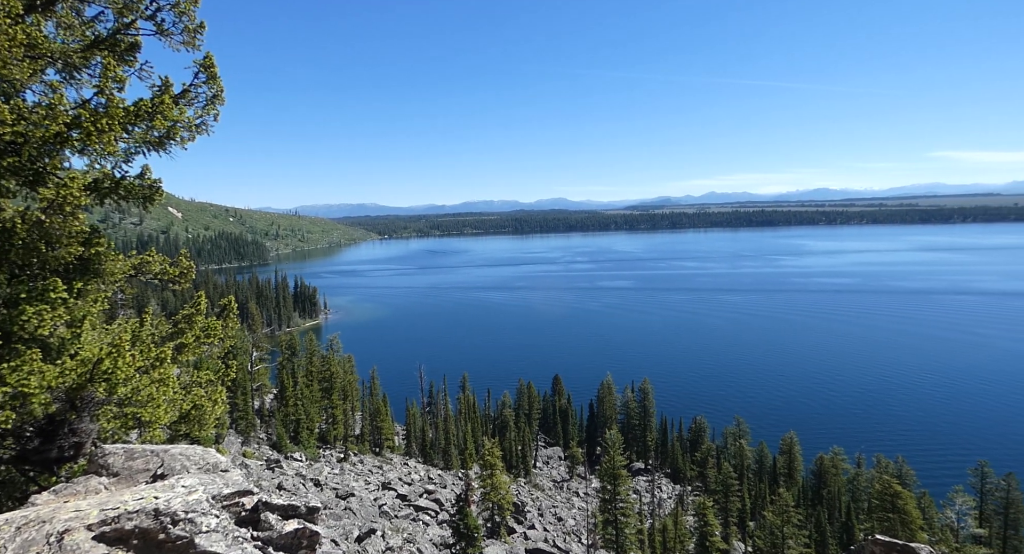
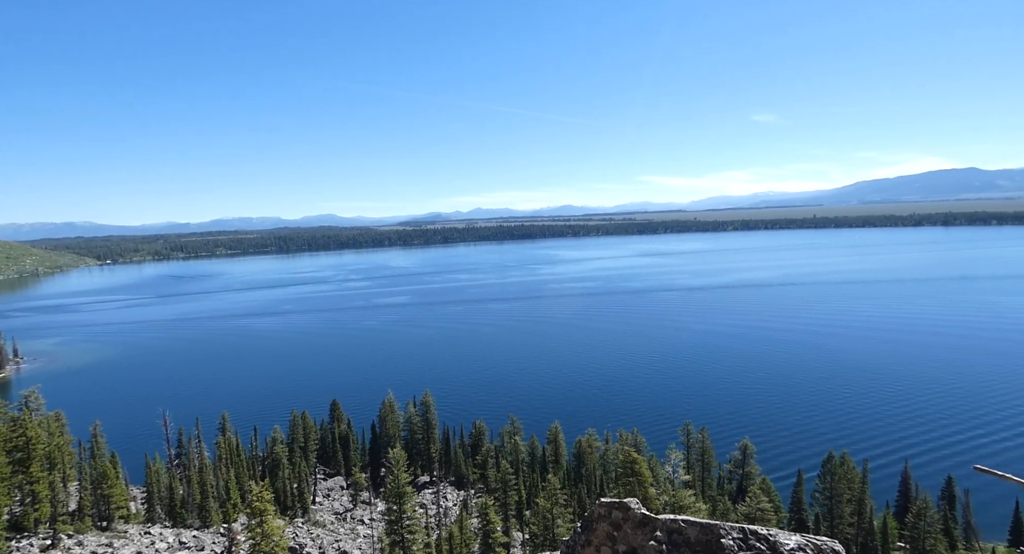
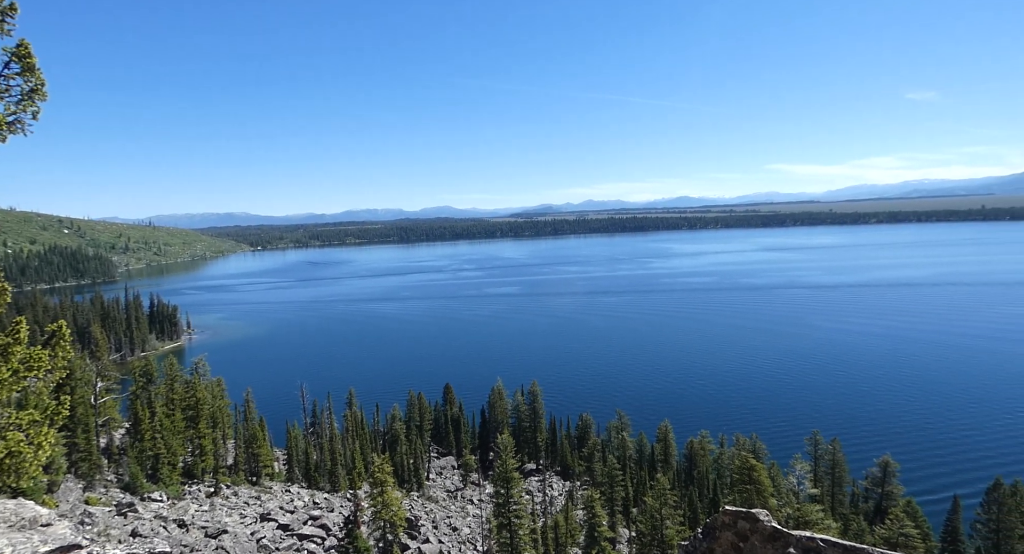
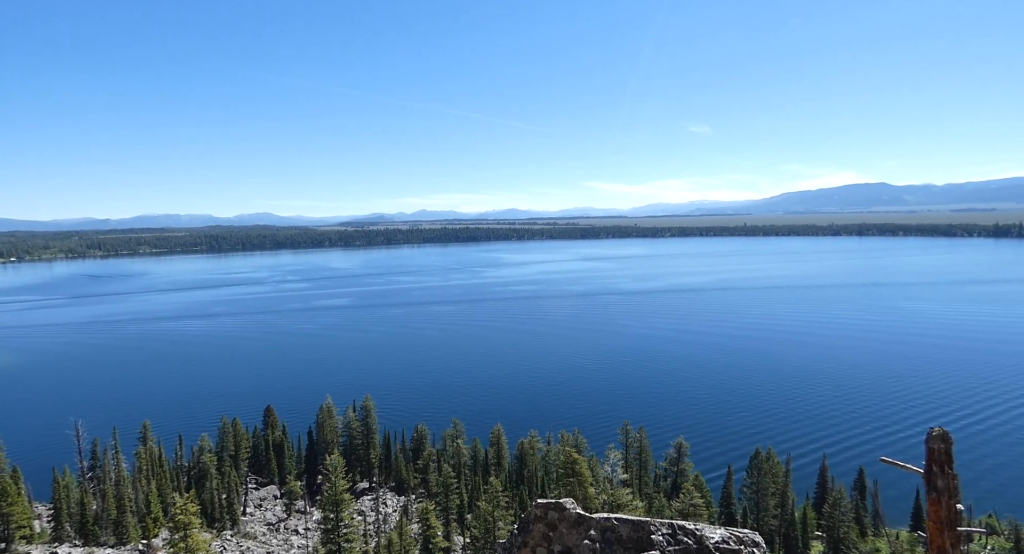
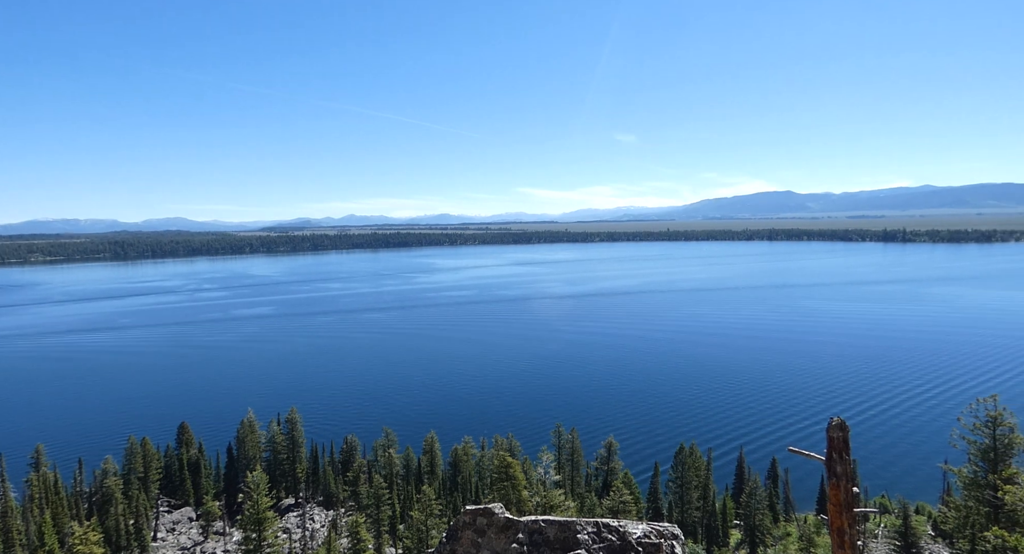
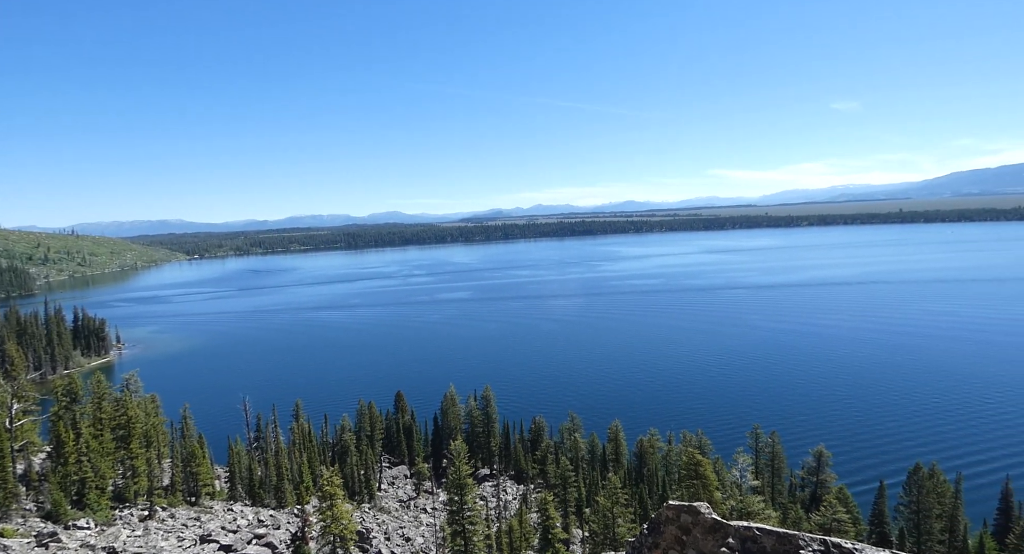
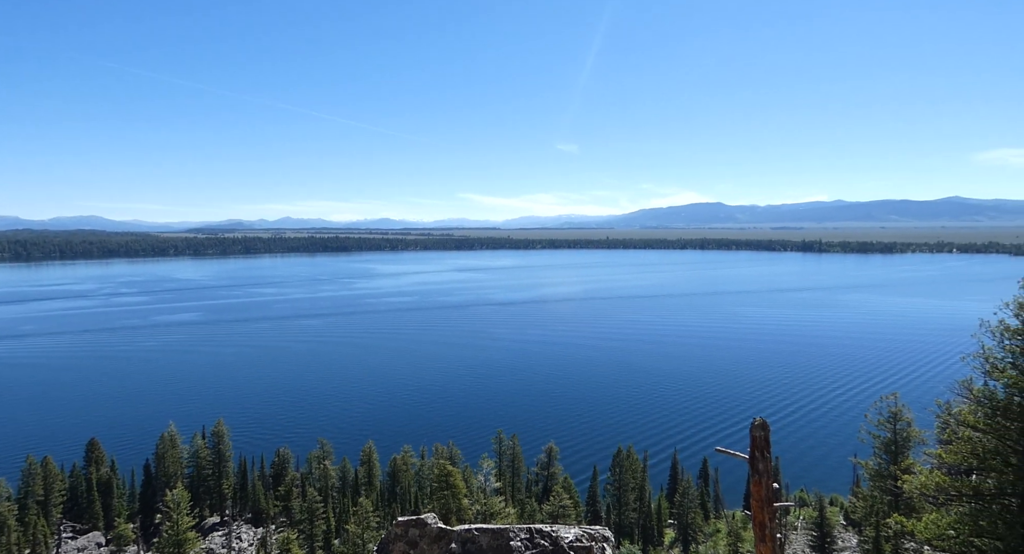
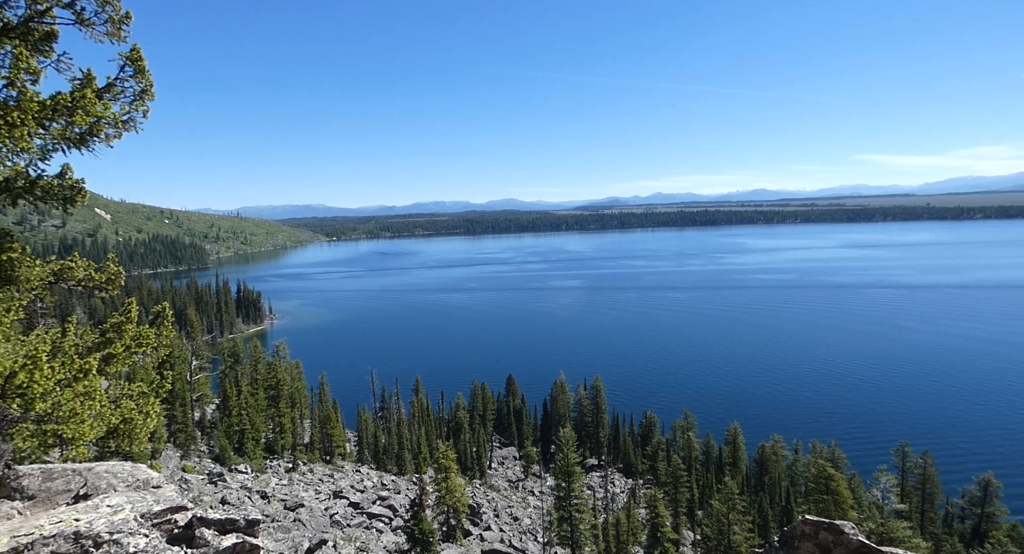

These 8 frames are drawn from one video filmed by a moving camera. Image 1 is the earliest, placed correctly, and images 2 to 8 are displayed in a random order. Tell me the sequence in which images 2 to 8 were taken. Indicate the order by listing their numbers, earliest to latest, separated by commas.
8, 3, 6, 2, 4, 5, 7
